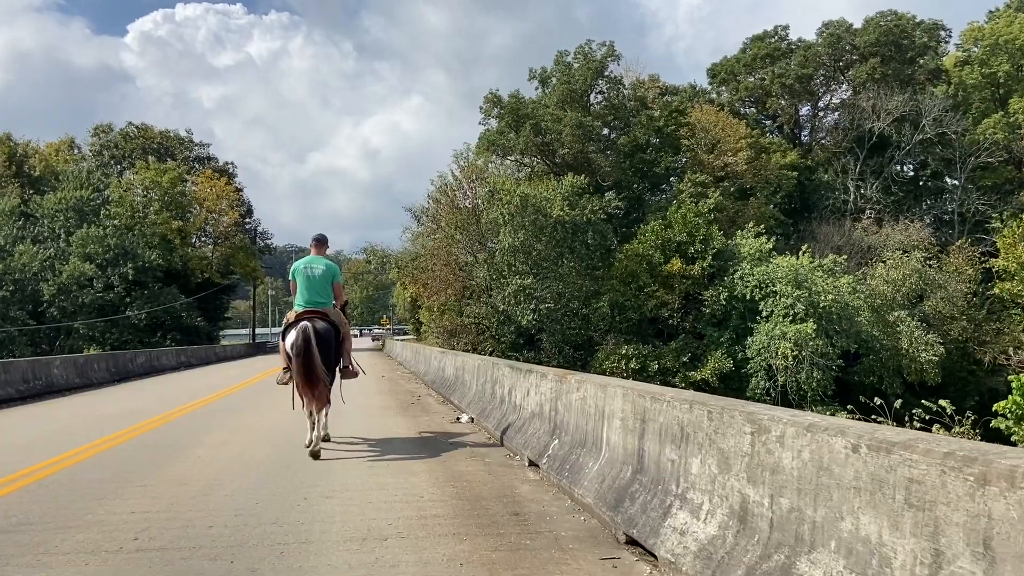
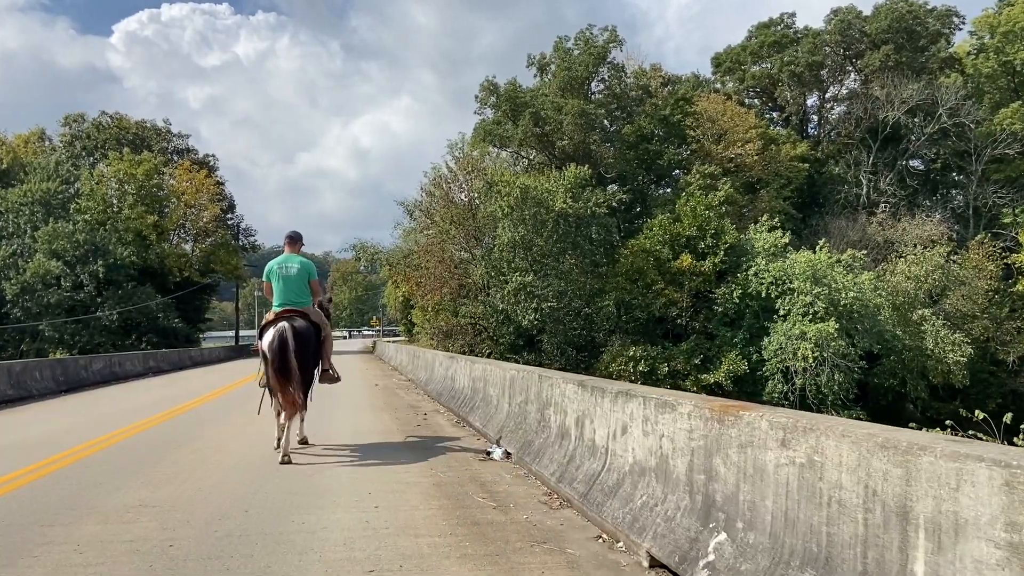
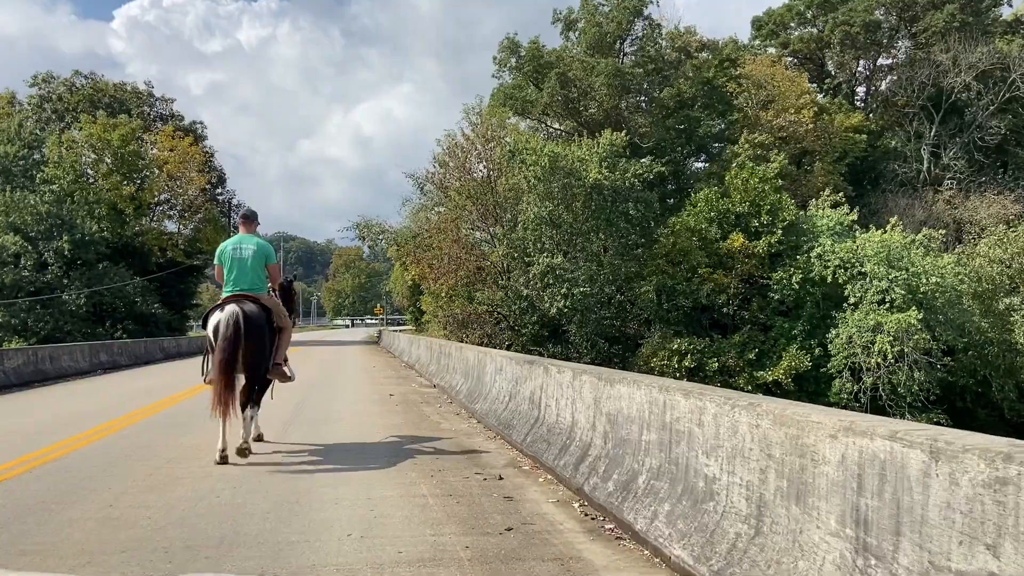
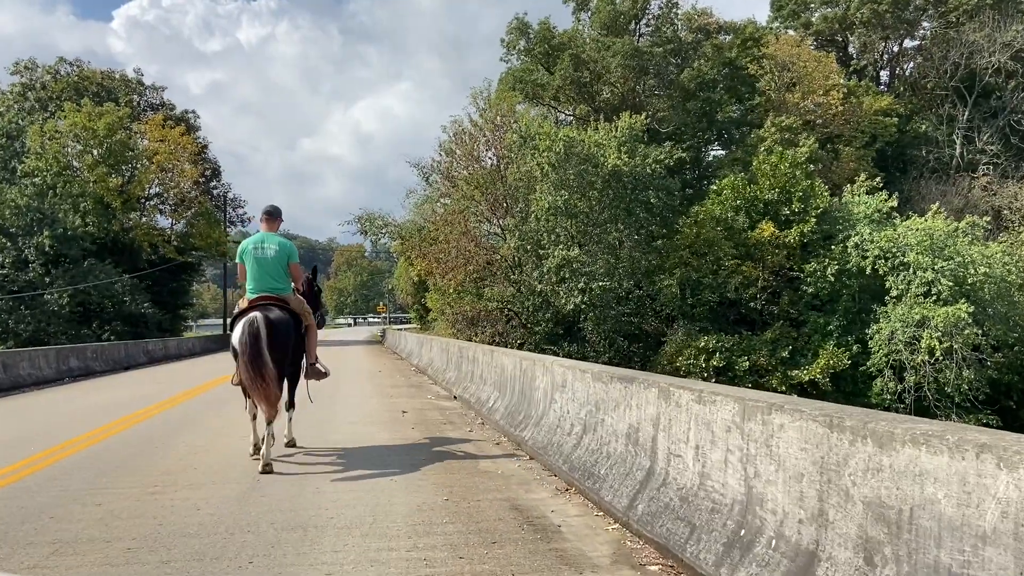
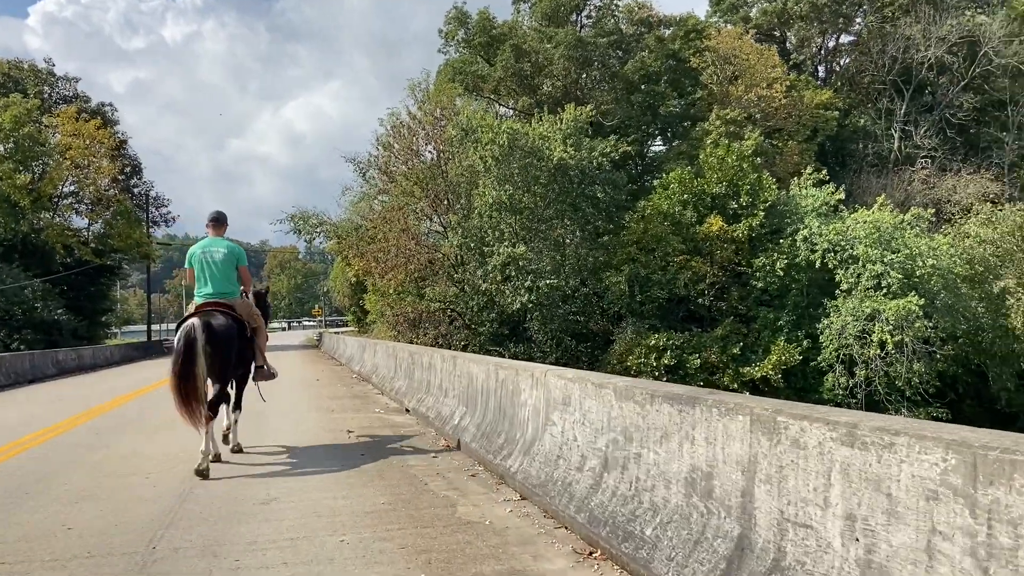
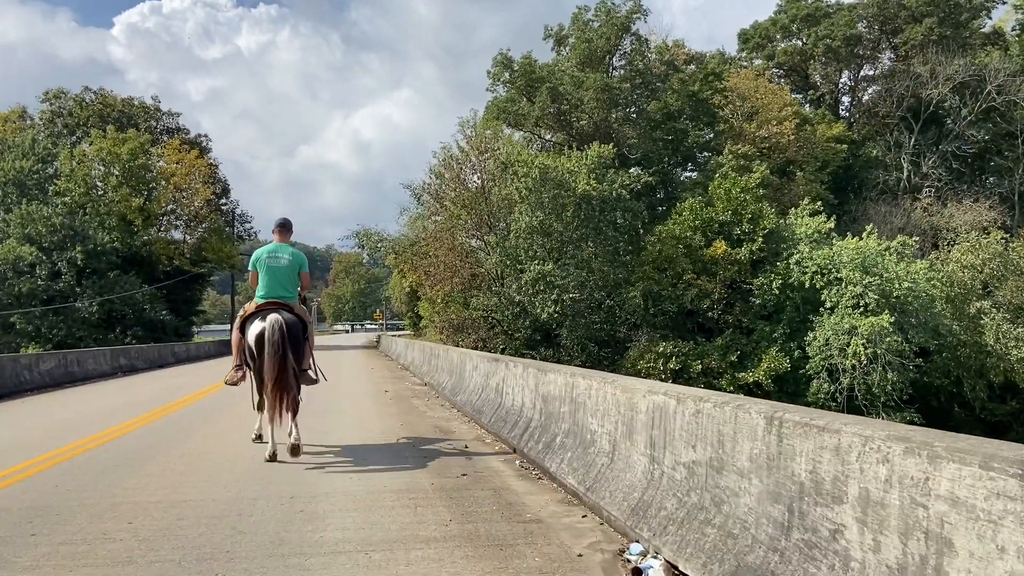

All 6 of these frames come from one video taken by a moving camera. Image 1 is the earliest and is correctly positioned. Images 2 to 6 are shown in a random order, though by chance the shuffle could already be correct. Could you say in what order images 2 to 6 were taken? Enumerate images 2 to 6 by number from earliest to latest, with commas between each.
2, 6, 3, 4, 5
